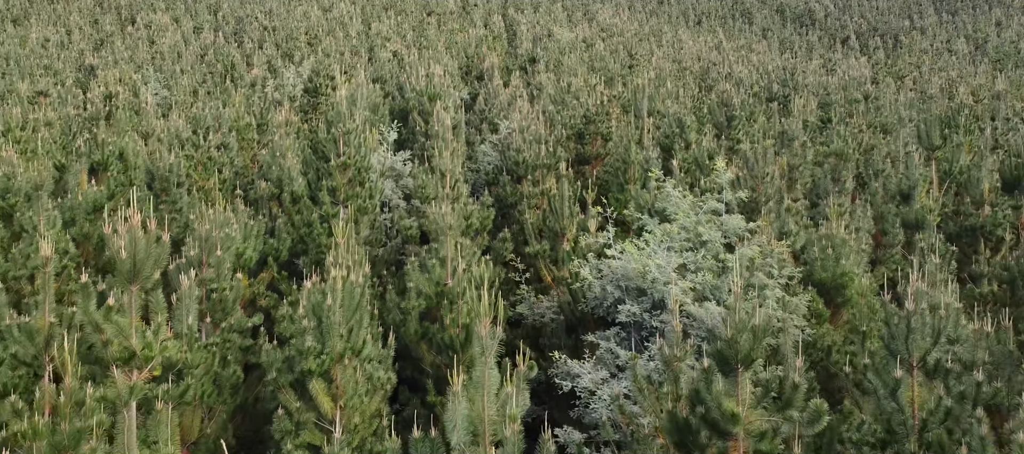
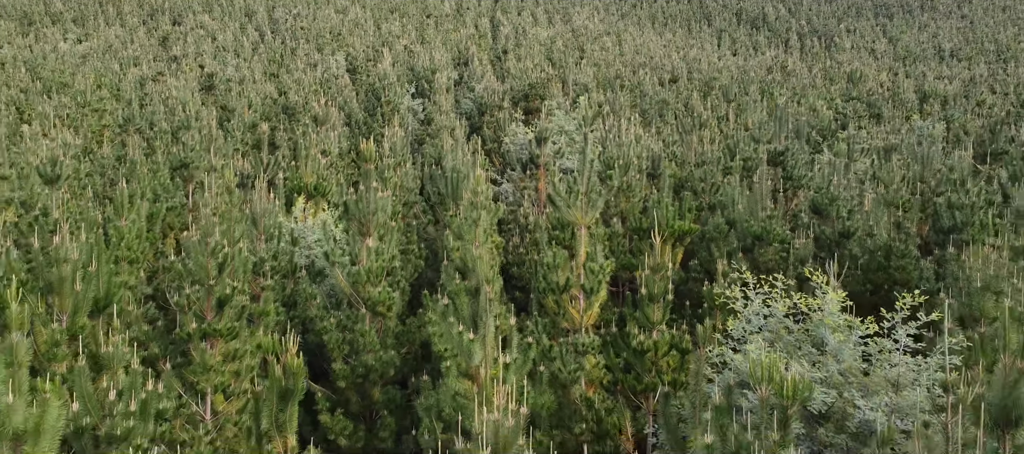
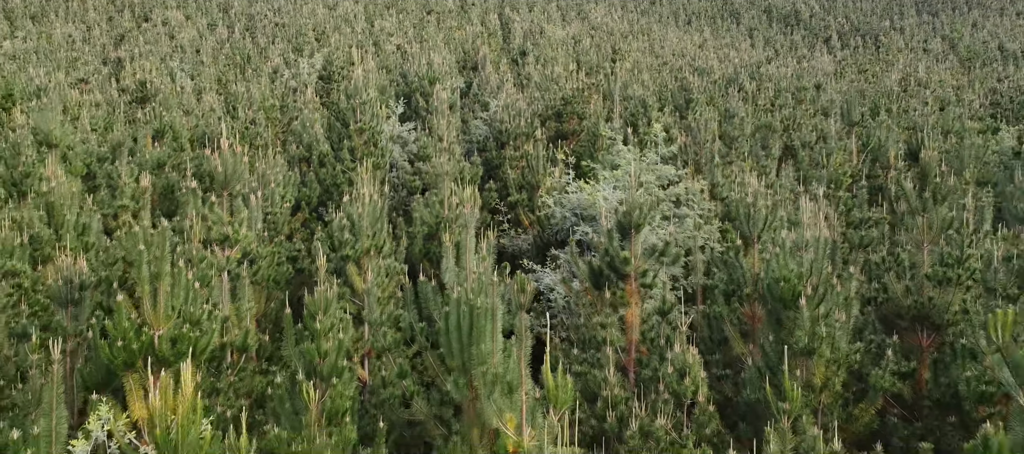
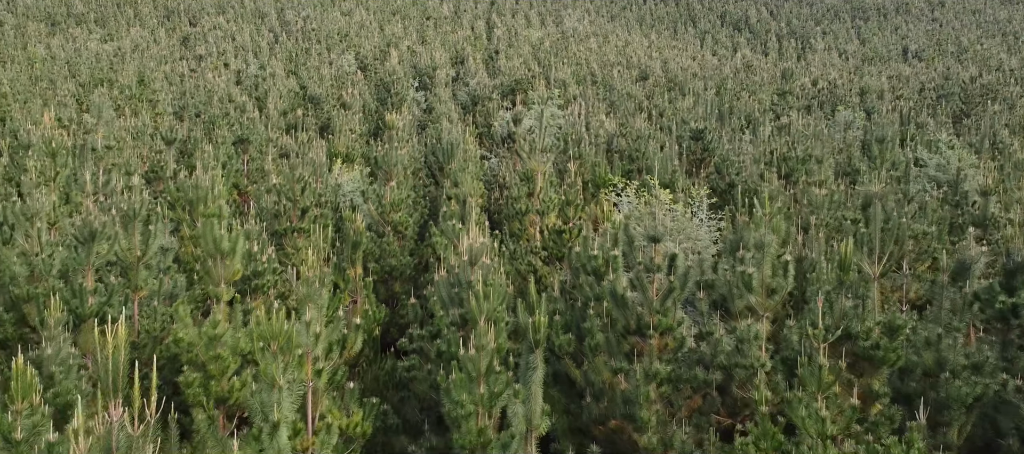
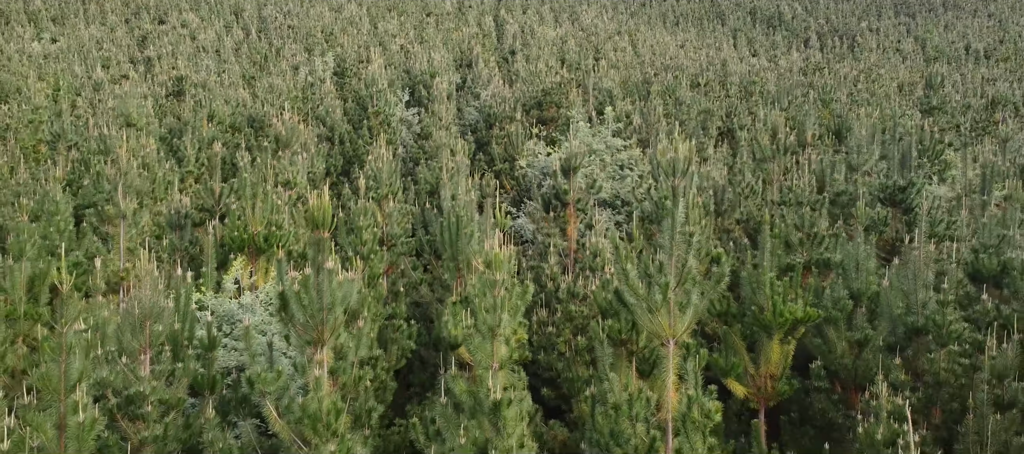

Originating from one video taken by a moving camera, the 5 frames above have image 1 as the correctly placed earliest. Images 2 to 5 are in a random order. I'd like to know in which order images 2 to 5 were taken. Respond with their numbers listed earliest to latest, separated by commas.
3, 5, 2, 4
